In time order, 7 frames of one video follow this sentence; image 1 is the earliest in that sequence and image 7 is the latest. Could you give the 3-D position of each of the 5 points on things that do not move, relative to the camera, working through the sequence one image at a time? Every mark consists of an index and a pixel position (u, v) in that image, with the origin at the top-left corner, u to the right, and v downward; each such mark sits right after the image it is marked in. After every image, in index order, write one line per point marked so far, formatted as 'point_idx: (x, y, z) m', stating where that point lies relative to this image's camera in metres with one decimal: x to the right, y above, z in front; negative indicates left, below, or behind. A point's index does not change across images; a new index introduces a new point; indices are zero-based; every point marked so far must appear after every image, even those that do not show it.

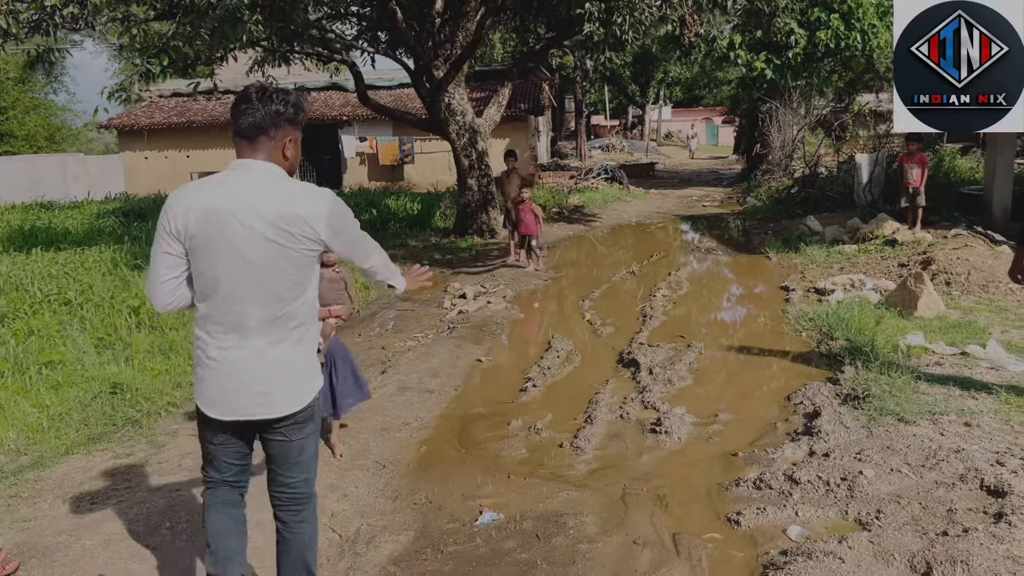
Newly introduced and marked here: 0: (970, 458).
0: (+2.1, -0.8, +4.0) m
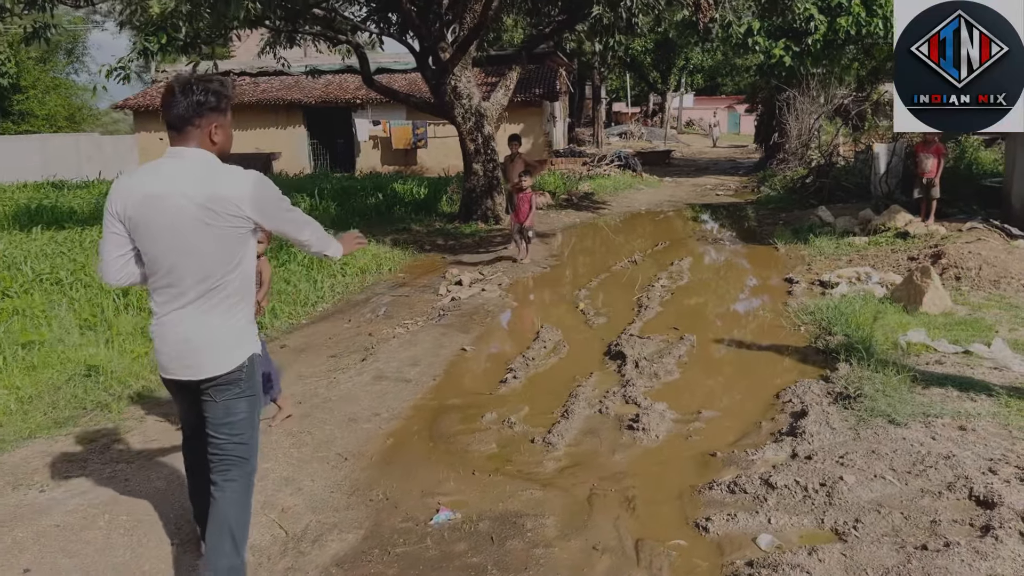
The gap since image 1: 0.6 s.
0: (+1.9, -0.8, +3.8) m
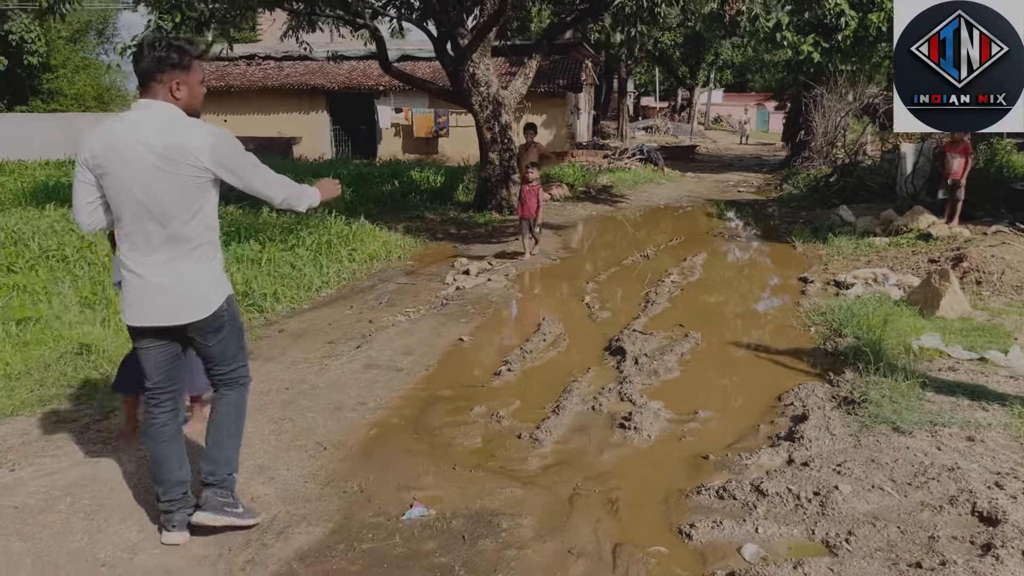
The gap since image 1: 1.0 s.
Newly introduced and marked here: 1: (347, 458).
0: (+1.8, -0.8, +3.6) m
1: (-0.8, -0.8, +4.0) m
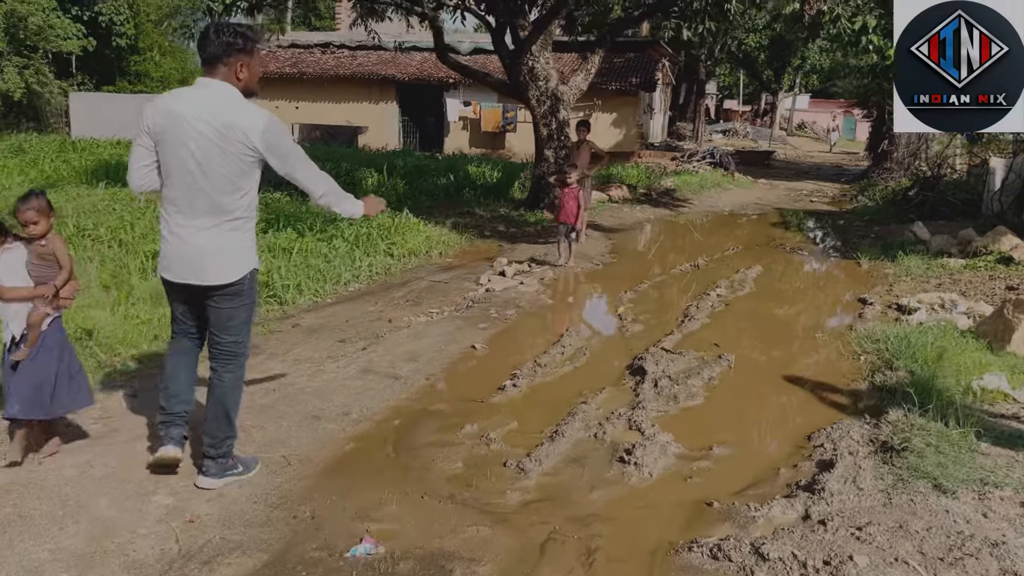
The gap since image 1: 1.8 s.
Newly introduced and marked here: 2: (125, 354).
0: (+1.7, -0.9, +3.0) m
1: (-0.8, -0.8, +3.7) m
2: (-2.5, -0.4, +5.6) m
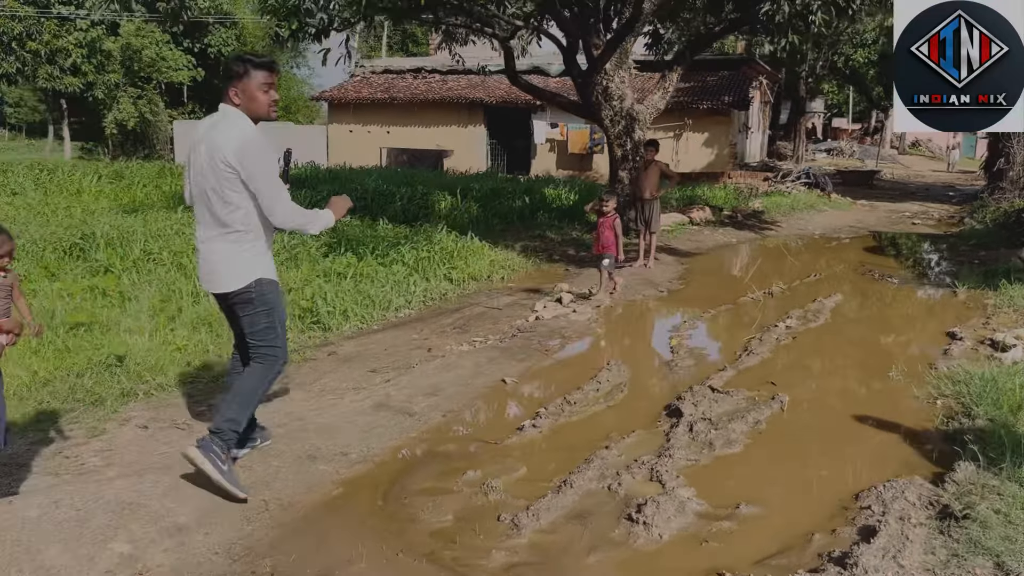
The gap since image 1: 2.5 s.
0: (+1.6, -1.1, +2.4) m
1: (-0.9, -0.9, +3.4) m
2: (-2.3, -0.6, +5.5) m
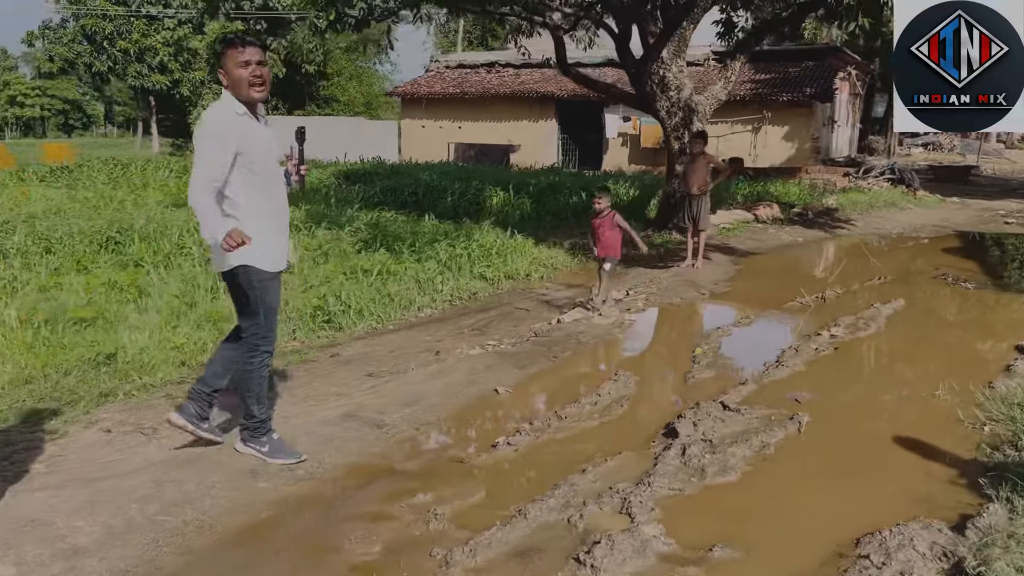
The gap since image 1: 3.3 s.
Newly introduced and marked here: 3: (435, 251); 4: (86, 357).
0: (+1.2, -1.1, +1.9) m
1: (-1.1, -0.9, +3.1) m
2: (-2.3, -0.6, +5.3) m
3: (-0.8, +0.4, +9.4) m
4: (-2.7, -0.4, +5.6) m
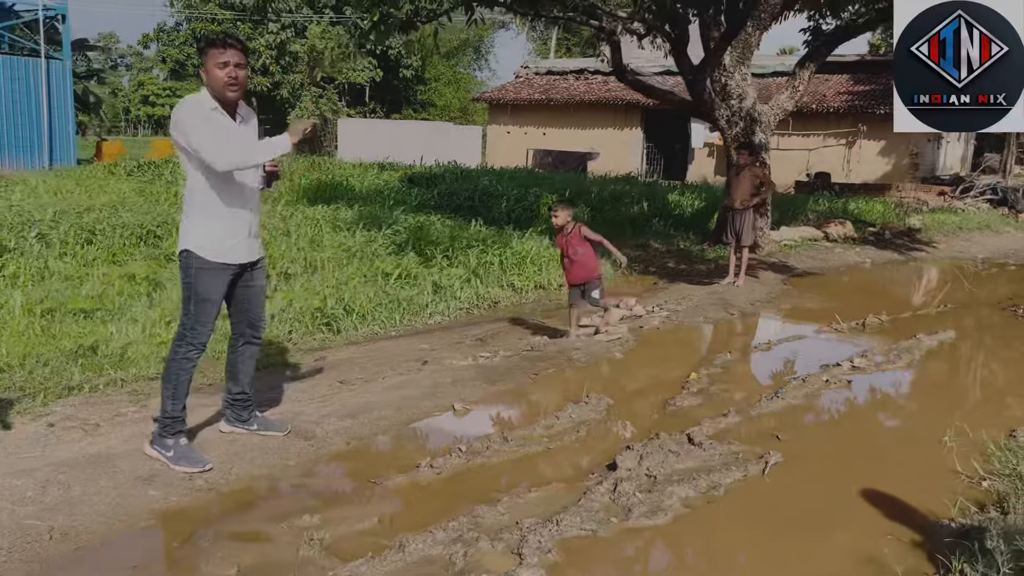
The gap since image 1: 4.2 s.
0: (+0.6, -1.2, +1.5) m
1: (-1.6, -0.9, +3.0) m
2: (-2.5, -0.5, +5.3) m
3: (-0.5, +0.3, +9.2) m
4: (-2.8, -0.4, +5.6) m
